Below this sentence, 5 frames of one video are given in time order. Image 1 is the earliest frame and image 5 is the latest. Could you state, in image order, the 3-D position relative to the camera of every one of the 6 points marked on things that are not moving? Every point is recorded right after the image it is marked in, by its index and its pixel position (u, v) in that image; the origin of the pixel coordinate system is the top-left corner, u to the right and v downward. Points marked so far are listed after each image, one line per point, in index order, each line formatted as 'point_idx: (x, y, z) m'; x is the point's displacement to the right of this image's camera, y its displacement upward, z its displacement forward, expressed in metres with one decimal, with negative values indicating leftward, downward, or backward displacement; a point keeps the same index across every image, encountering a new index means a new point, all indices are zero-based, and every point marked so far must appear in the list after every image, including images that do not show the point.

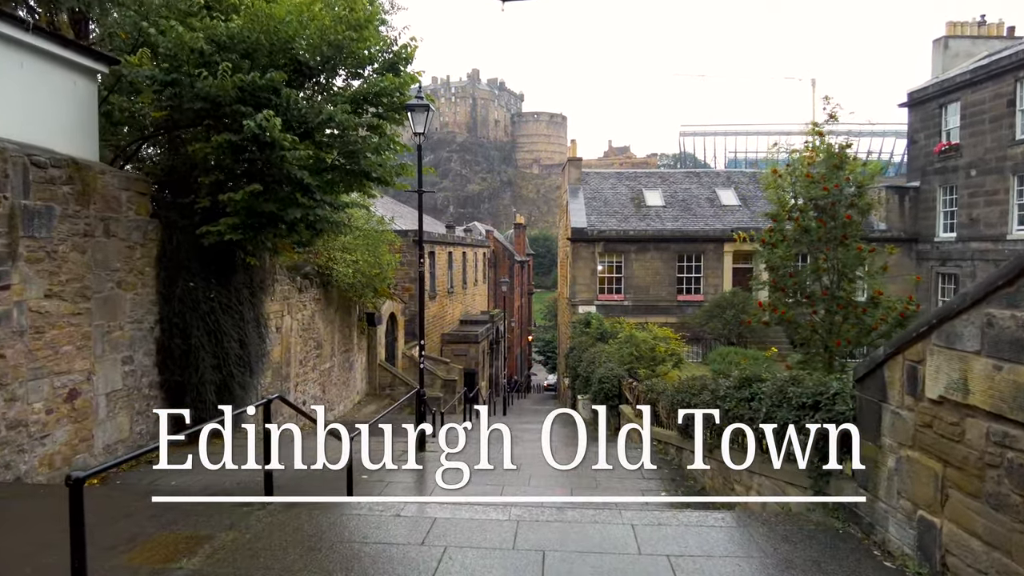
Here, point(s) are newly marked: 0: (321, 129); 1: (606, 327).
0: (-2.5, +2.1, +8.8) m
1: (+2.5, -1.0, +17.7) m
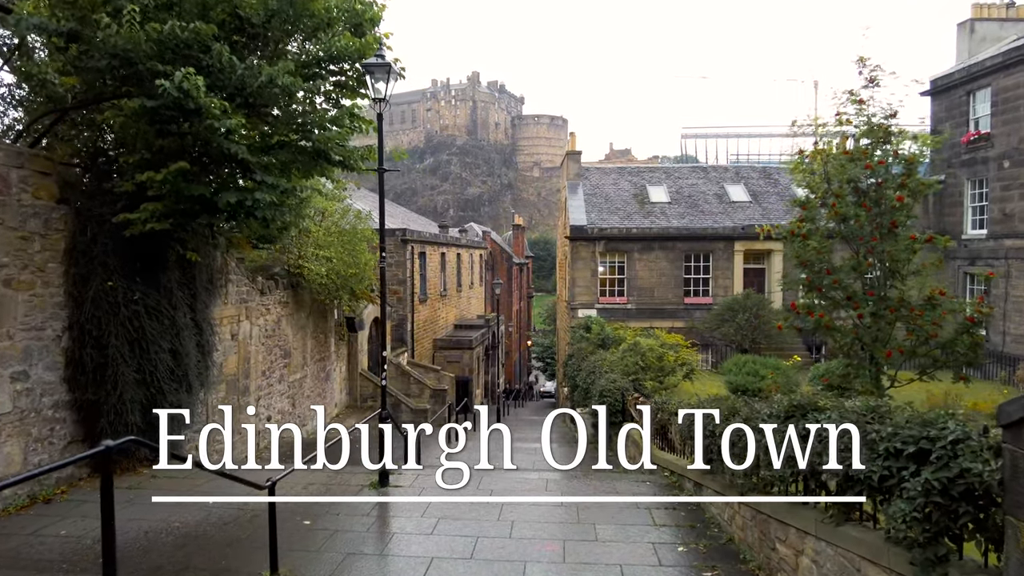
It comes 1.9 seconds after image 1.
0: (-2.7, +2.1, +7.3) m
1: (+2.4, -1.1, +16.2) m
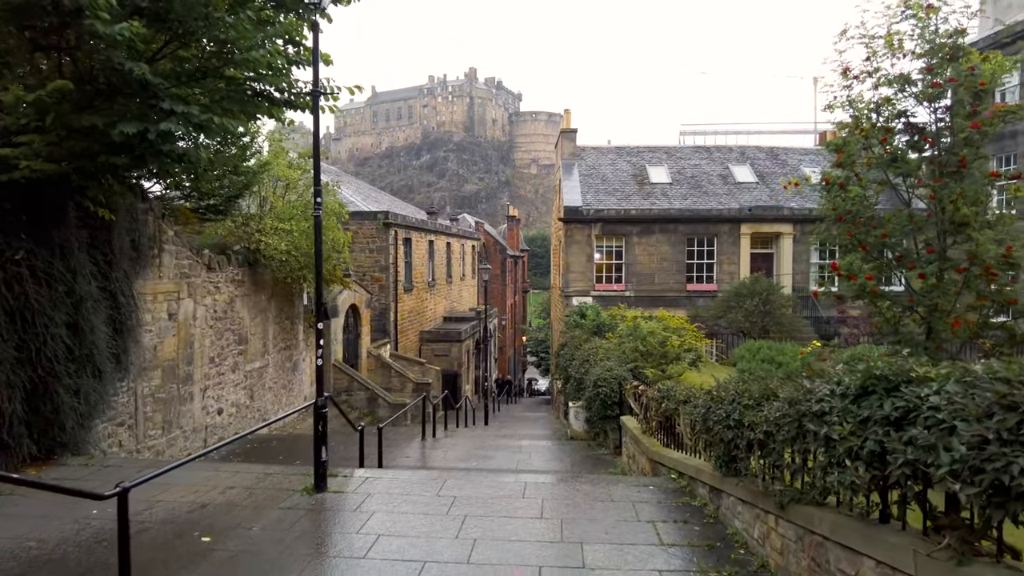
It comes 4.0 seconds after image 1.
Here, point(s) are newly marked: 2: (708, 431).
0: (-3.0, +2.5, +5.9) m
1: (+2.1, -0.7, +14.8) m
2: (+1.5, -1.1, +5.1) m
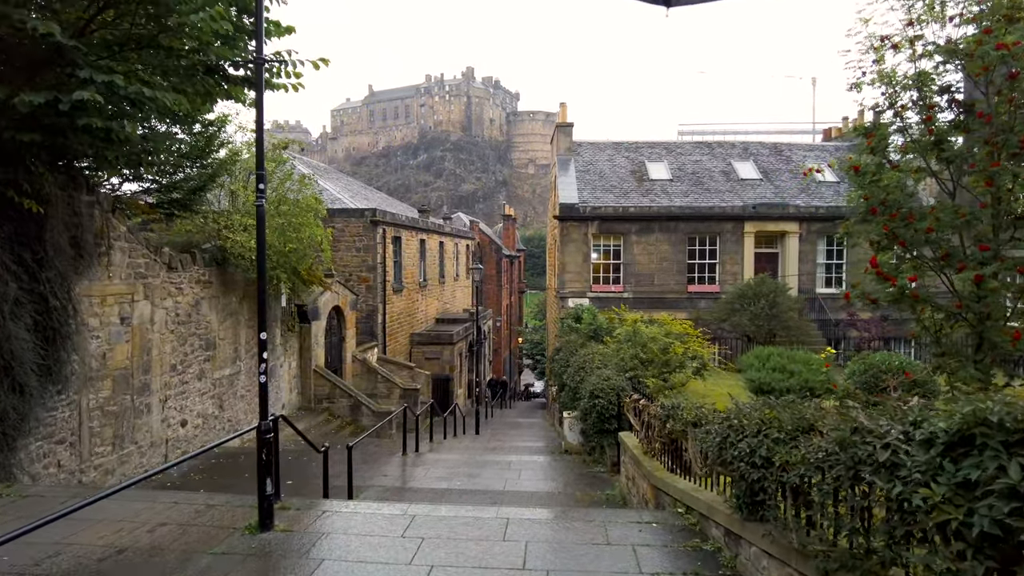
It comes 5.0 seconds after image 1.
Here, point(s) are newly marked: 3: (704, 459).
0: (-3.2, +2.5, +5.0) m
1: (+1.9, -0.7, +14.0) m
2: (+1.3, -1.1, +4.2) m
3: (+1.5, -1.3, +5.0) m
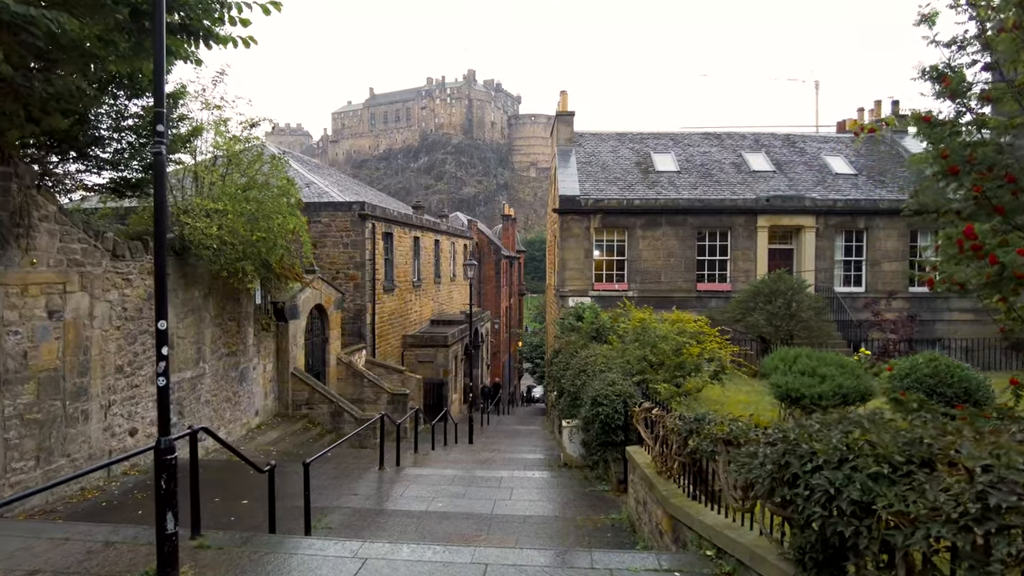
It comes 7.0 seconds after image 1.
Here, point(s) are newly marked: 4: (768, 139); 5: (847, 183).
0: (-3.3, +2.6, +3.9) m
1: (+1.8, -0.7, +12.8) m
2: (+1.2, -1.0, +3.0) m
3: (+1.3, -1.2, +3.8) m
4: (+7.5, +4.4, +19.3) m
5: (+8.7, +2.7, +17.2) m
